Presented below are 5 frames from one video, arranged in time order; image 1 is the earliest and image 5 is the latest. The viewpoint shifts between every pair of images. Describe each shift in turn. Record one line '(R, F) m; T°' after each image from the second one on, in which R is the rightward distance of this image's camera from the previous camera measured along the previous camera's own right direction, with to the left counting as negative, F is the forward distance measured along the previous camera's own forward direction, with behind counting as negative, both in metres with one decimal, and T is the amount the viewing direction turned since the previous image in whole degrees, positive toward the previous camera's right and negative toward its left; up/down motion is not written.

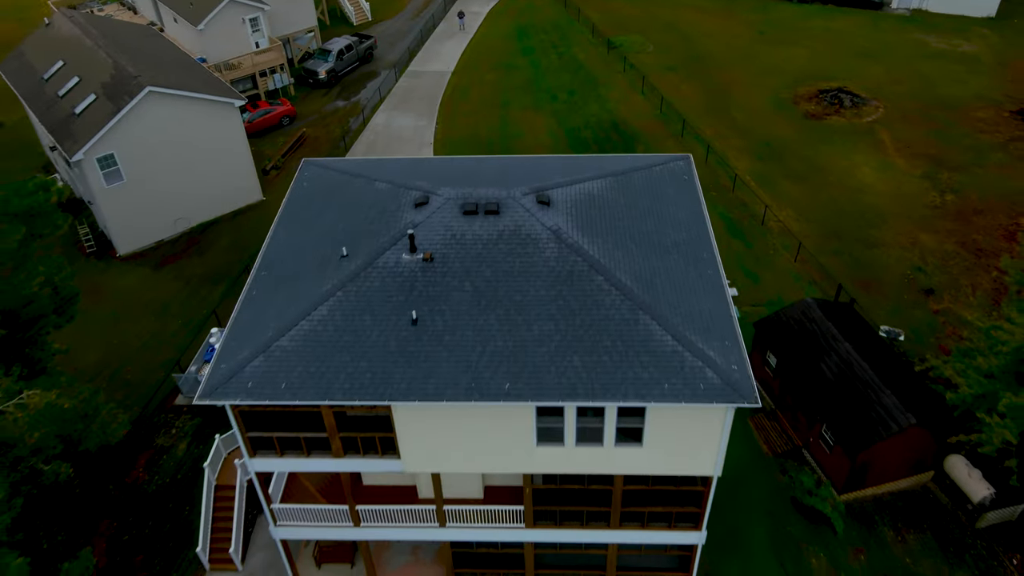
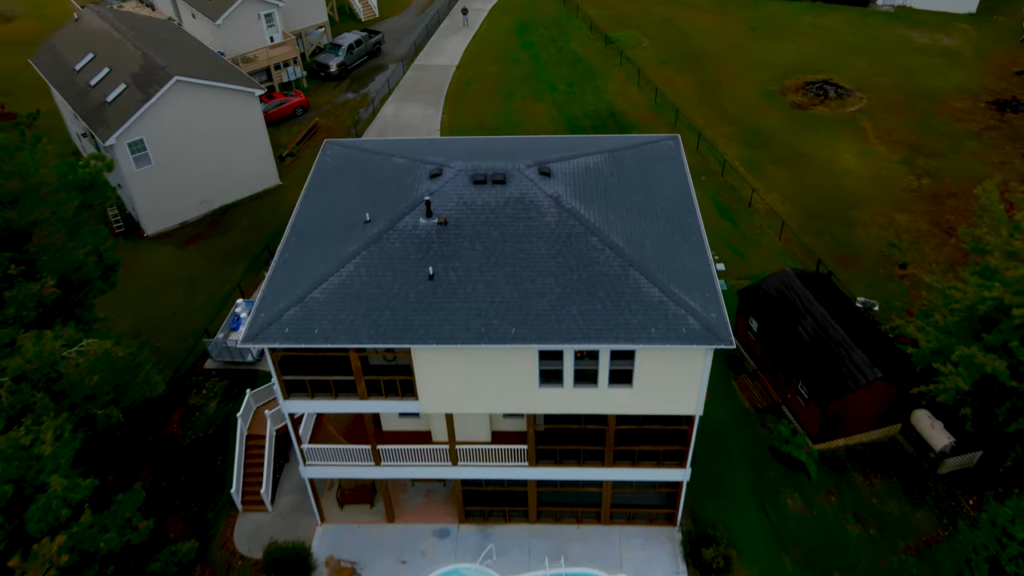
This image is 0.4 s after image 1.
(-0.1, -1.9) m; 0°
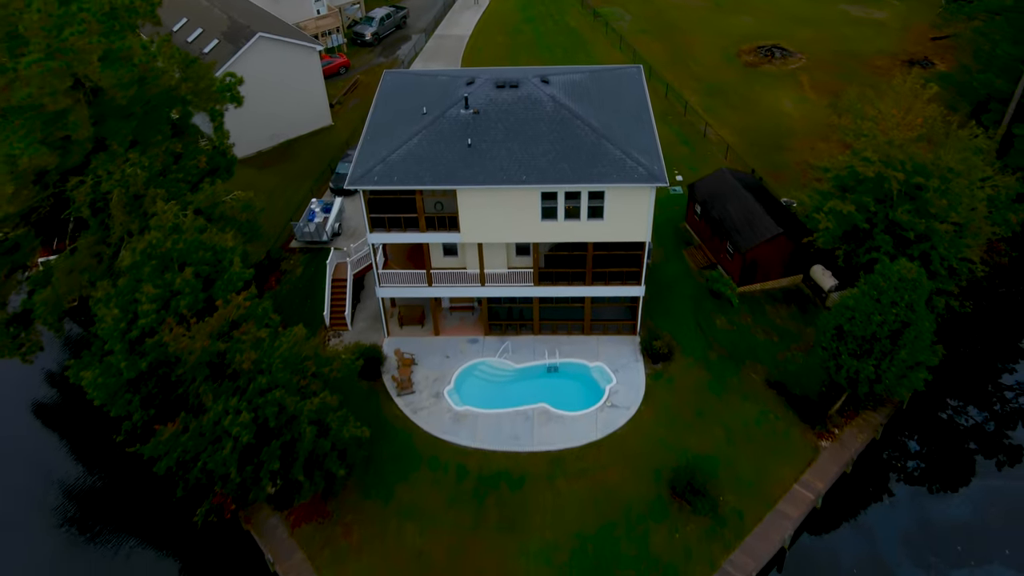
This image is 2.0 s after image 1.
(-0.4, -8.3) m; 0°
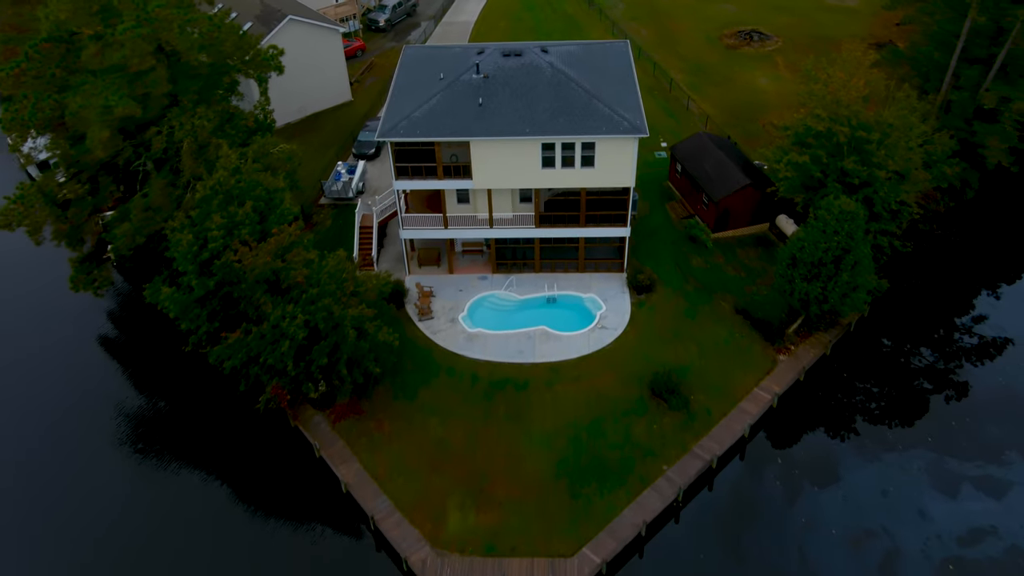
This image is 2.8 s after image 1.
(-0.2, -4.4) m; 0°
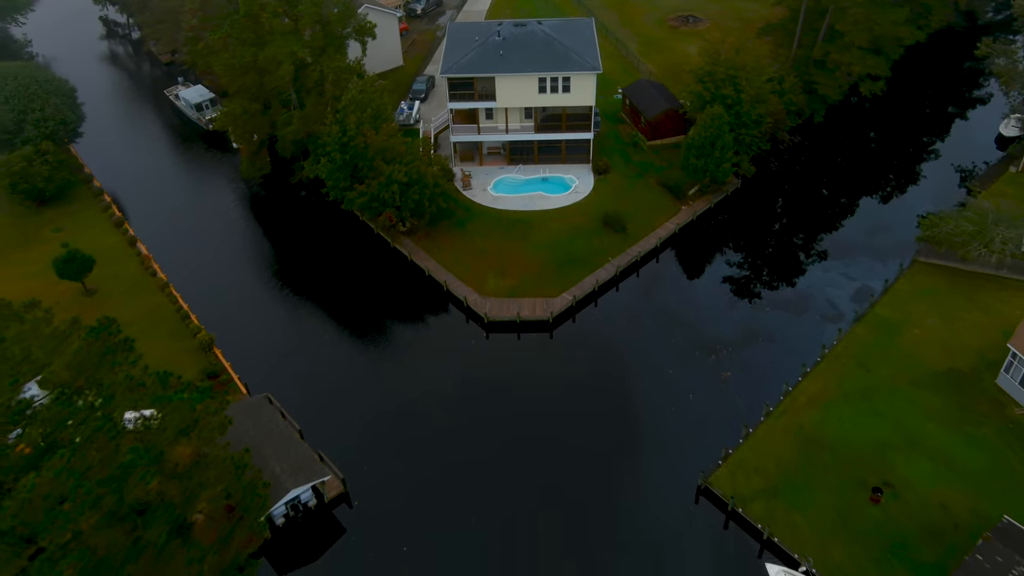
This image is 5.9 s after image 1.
(-0.9, -18.9) m; 0°
